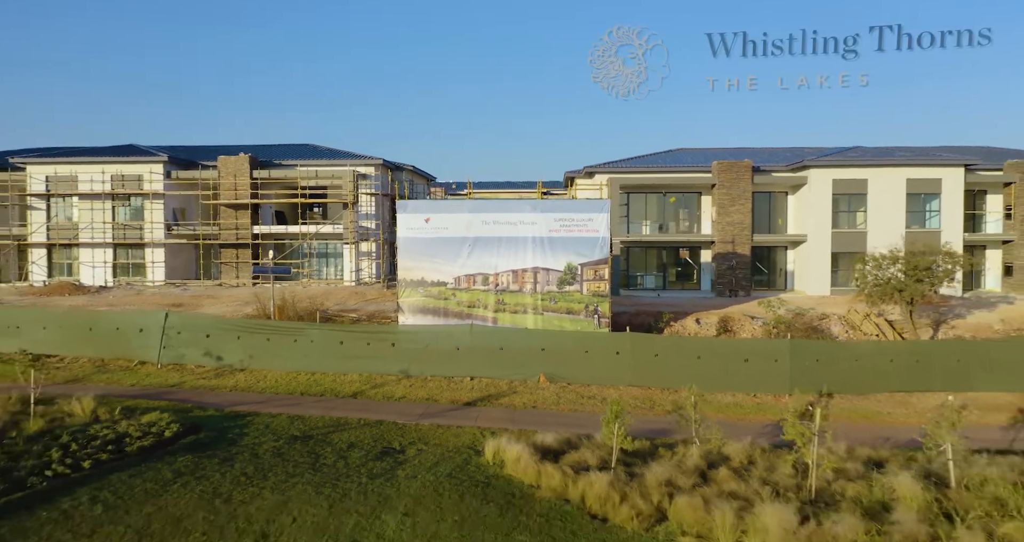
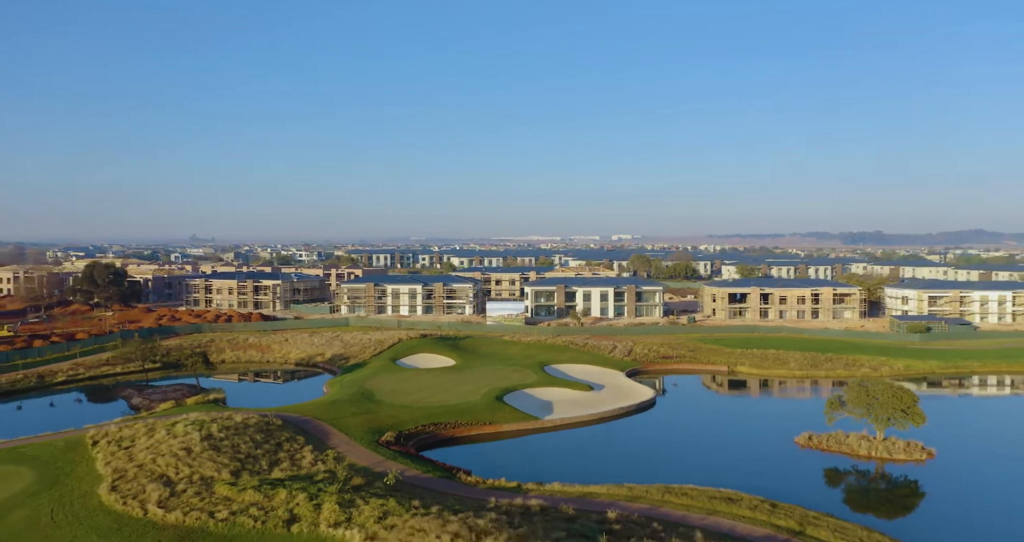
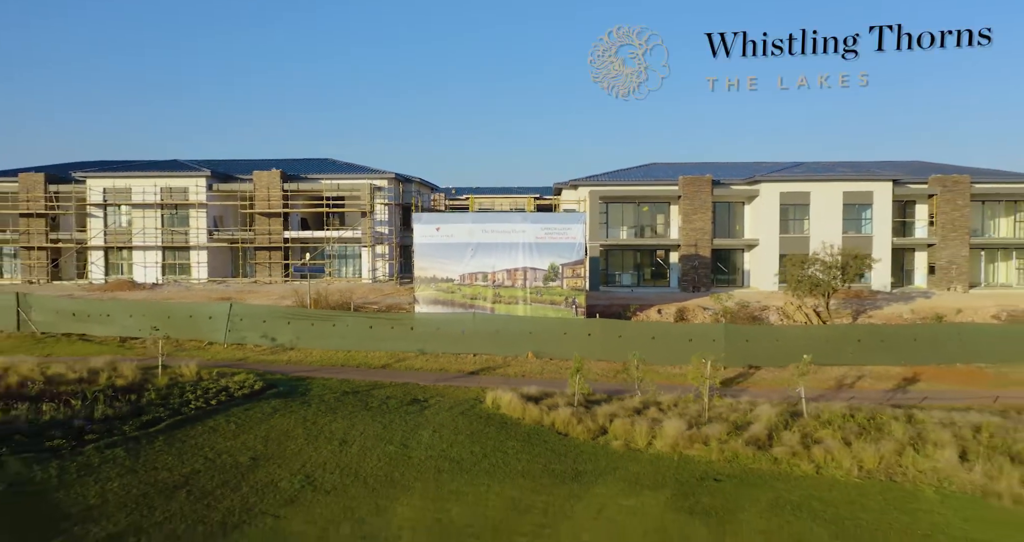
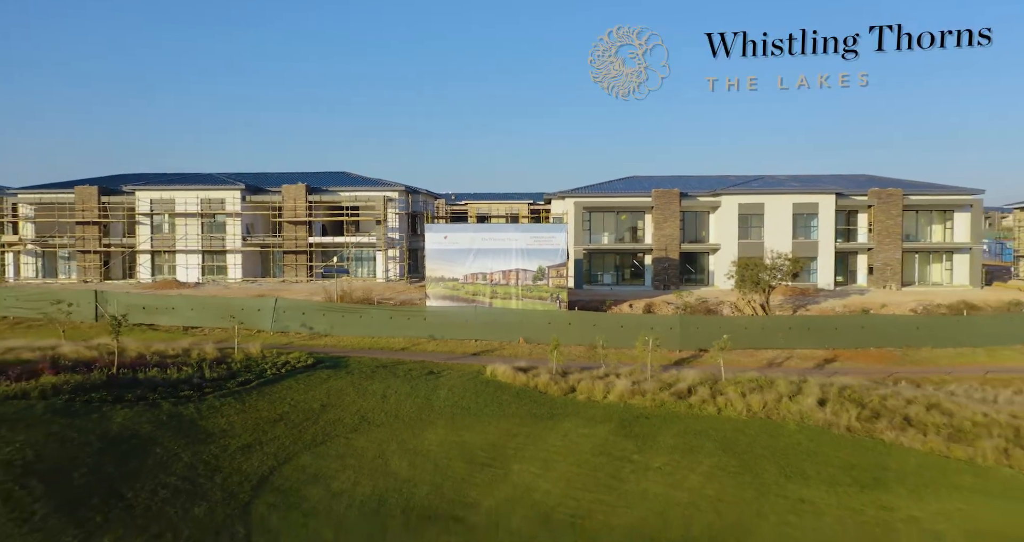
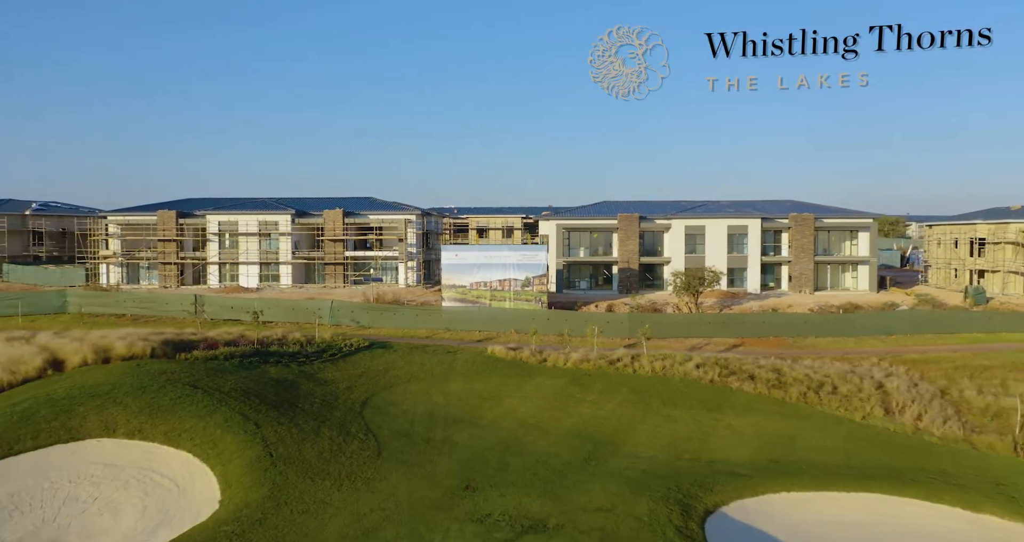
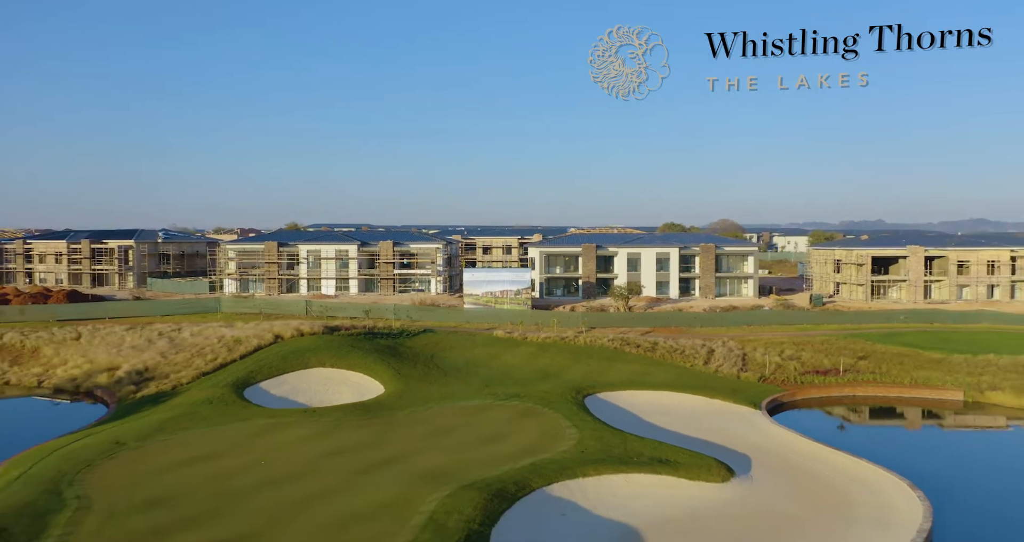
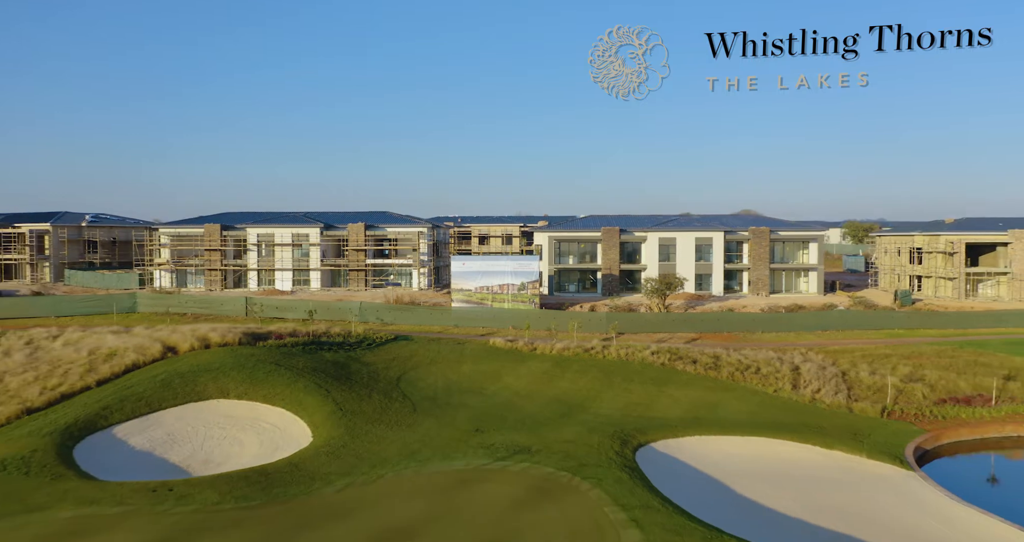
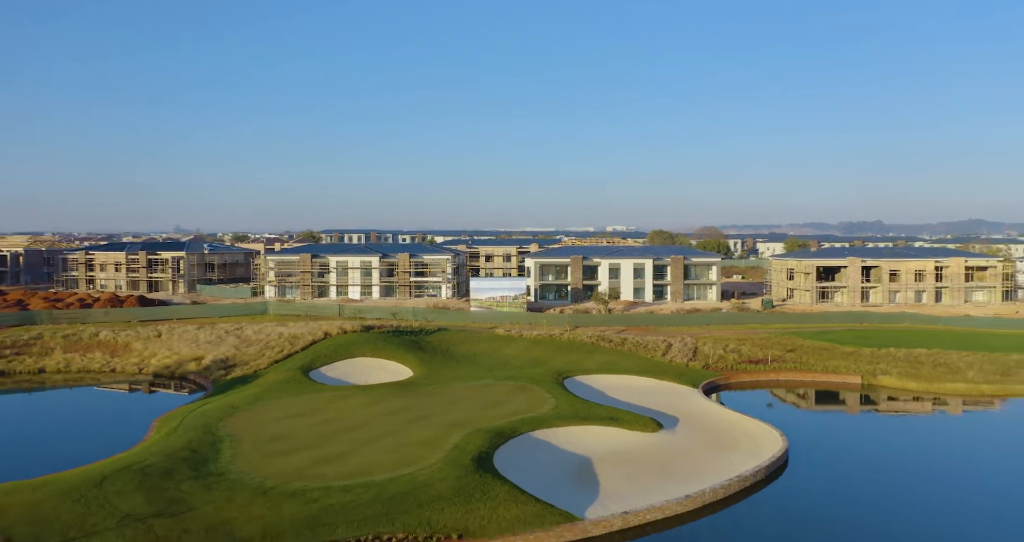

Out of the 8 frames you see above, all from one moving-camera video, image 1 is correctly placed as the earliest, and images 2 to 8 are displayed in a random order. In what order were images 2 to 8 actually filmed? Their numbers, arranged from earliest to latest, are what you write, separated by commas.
3, 4, 5, 7, 6, 8, 2
